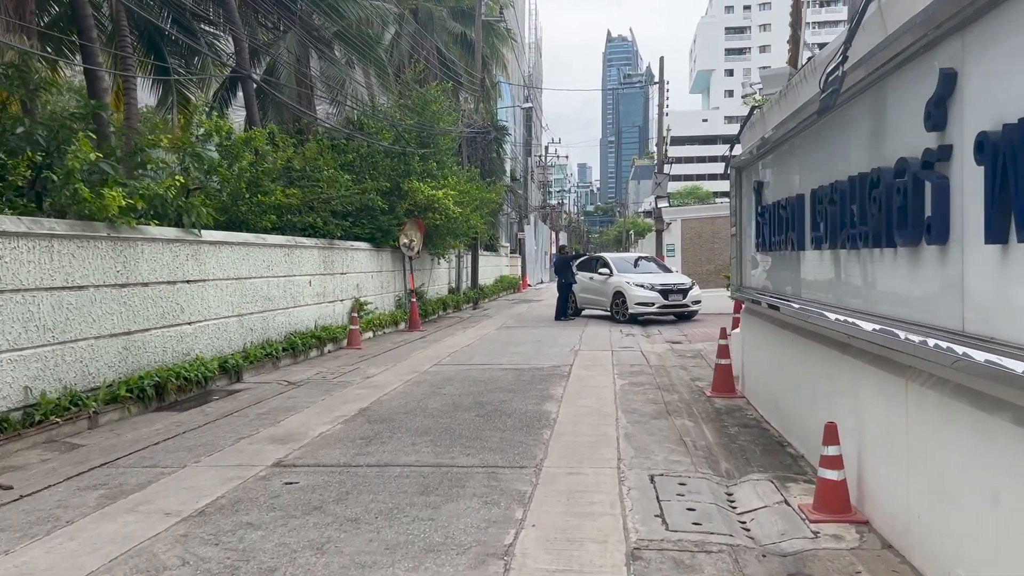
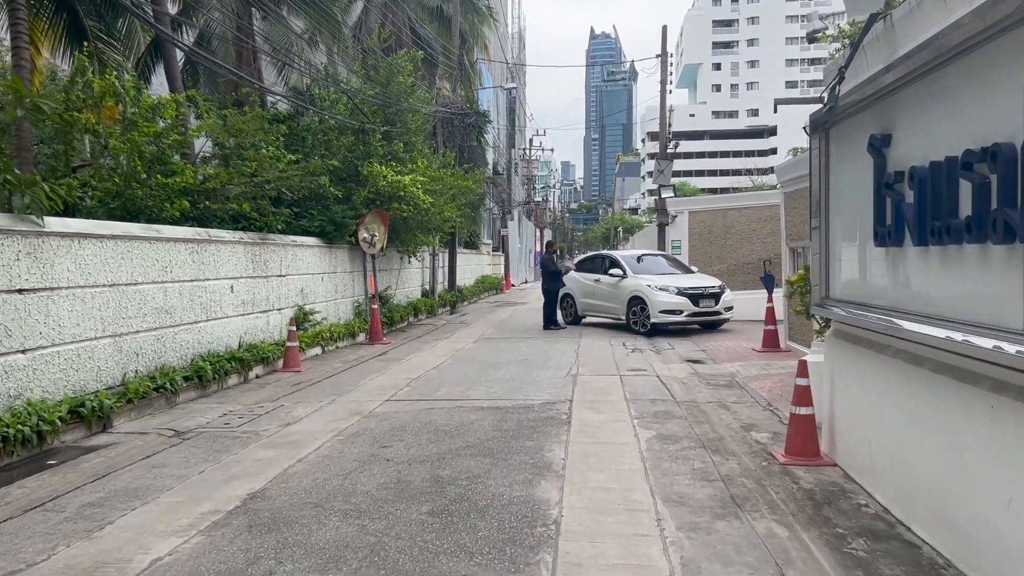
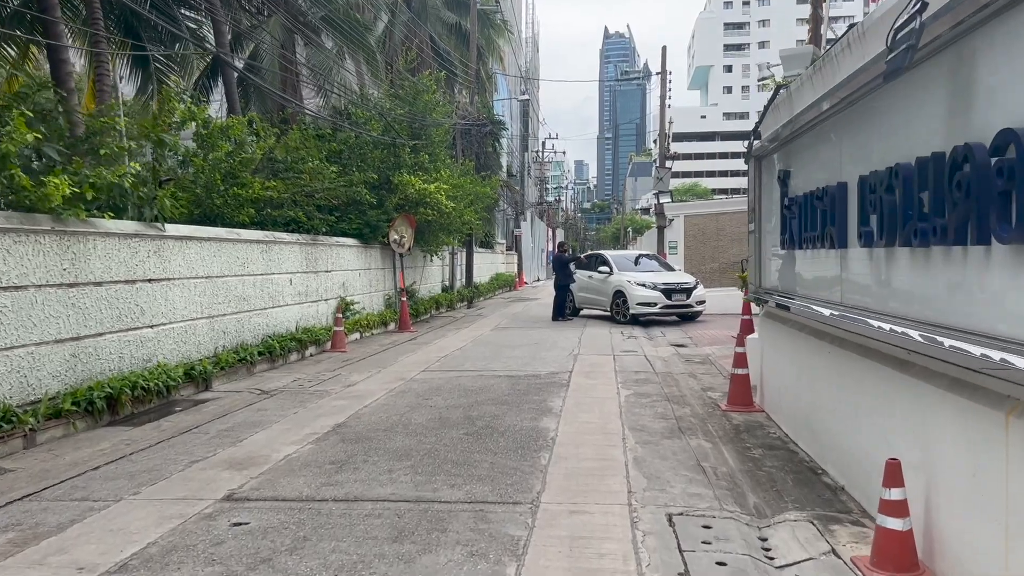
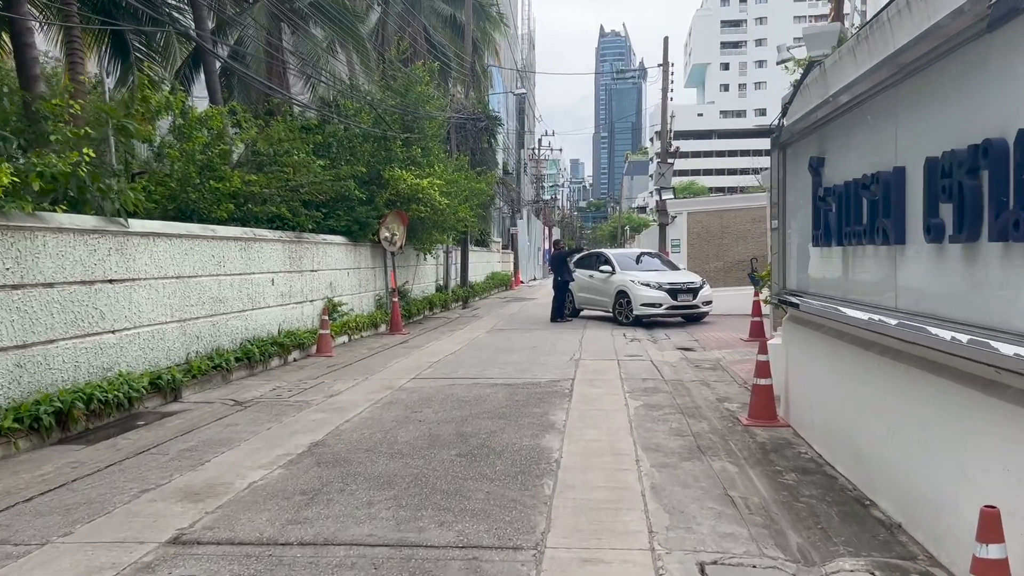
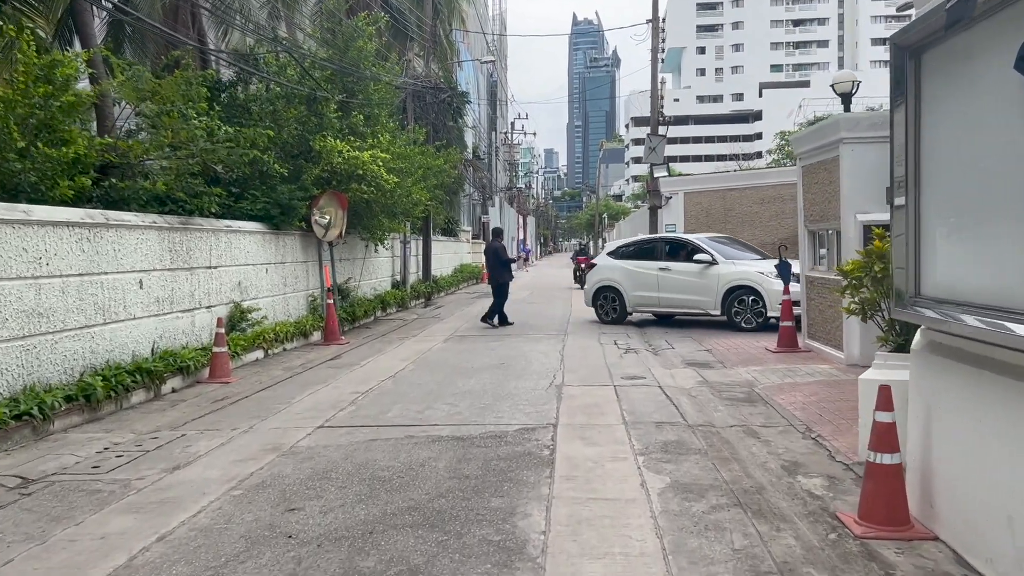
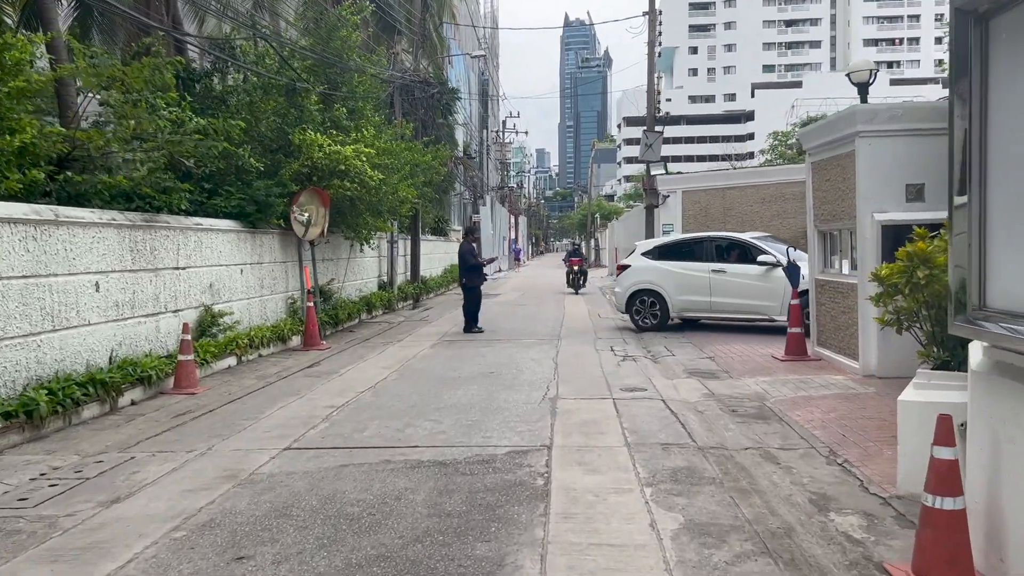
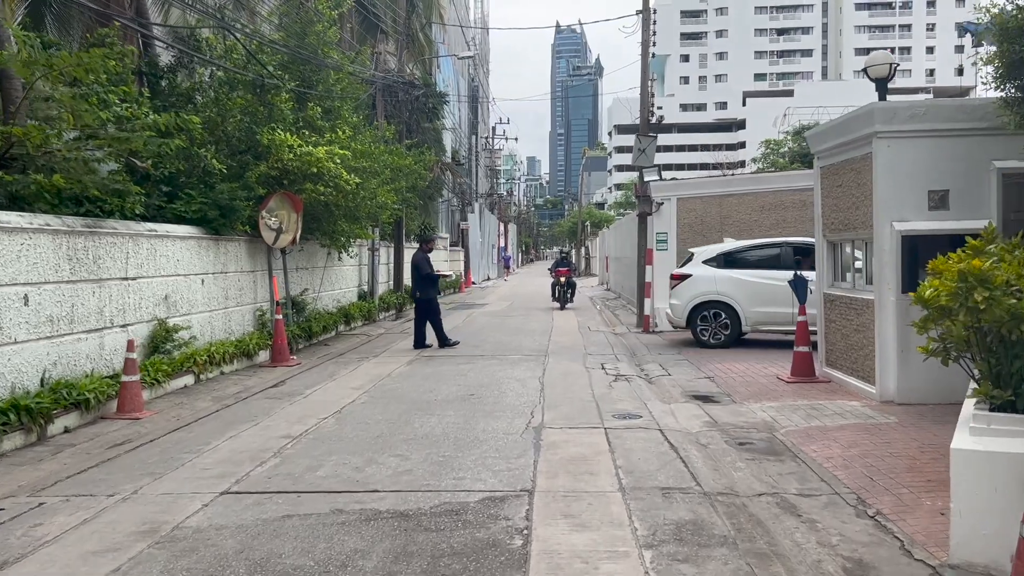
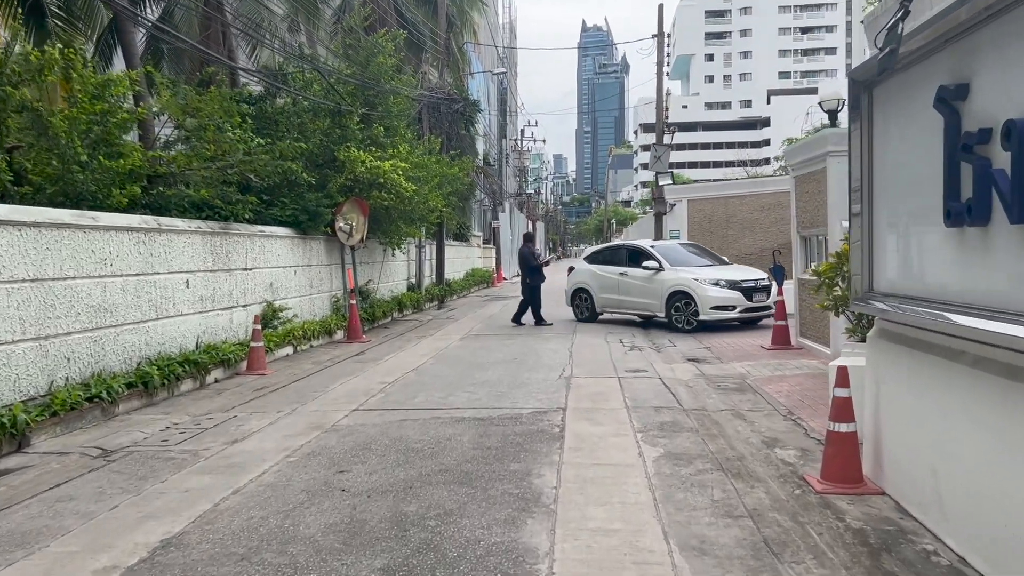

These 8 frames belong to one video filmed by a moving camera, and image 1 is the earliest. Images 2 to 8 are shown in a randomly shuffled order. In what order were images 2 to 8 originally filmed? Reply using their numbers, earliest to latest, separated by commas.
3, 4, 2, 8, 5, 6, 7
